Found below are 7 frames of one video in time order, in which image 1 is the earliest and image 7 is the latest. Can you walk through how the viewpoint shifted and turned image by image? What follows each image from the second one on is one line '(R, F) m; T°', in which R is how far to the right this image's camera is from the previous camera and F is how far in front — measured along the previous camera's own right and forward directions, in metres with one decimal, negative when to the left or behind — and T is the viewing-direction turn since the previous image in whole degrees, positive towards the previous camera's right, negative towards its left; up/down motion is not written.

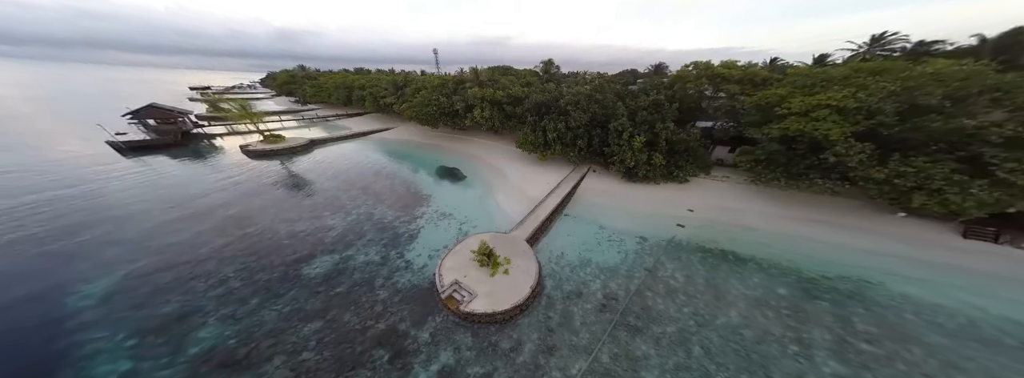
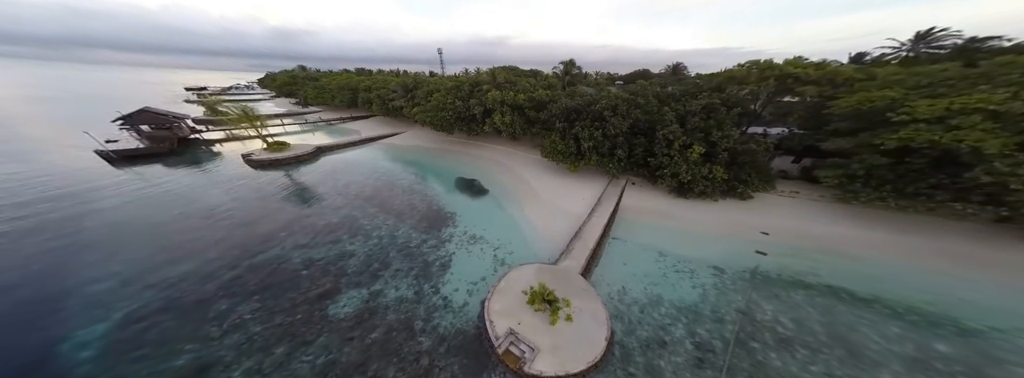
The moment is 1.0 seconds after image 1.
(-2.0, +1.2) m; 0°
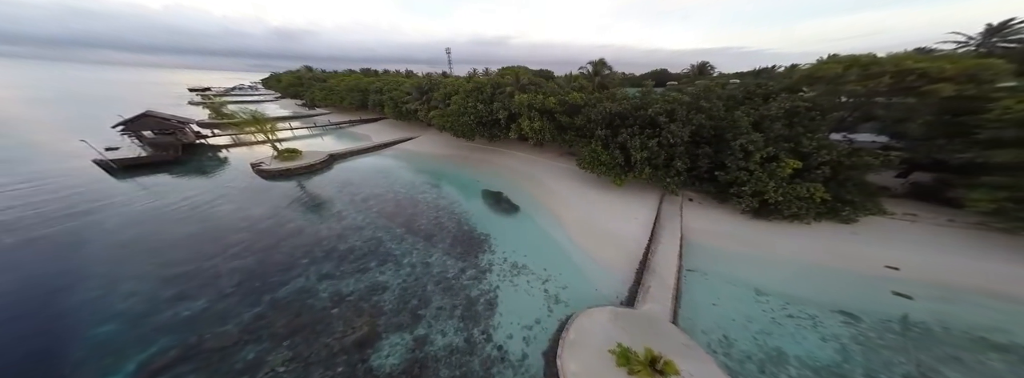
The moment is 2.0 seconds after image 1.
(-2.2, +1.5) m; 0°
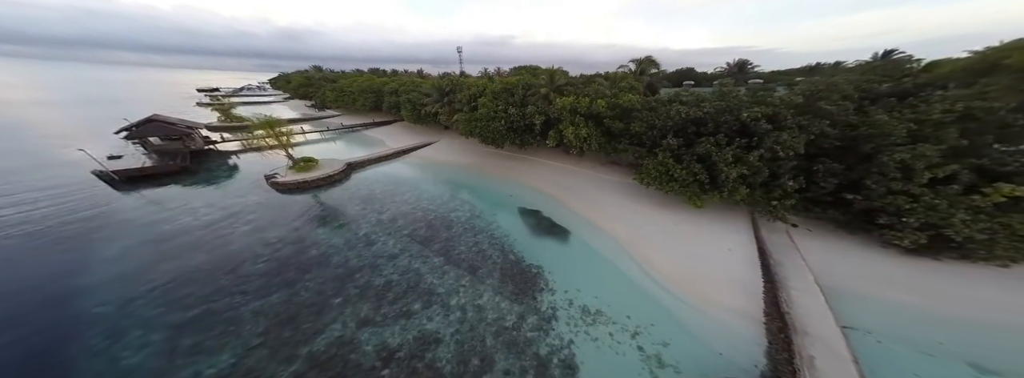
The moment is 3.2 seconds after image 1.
(-2.8, +1.9) m; -1°
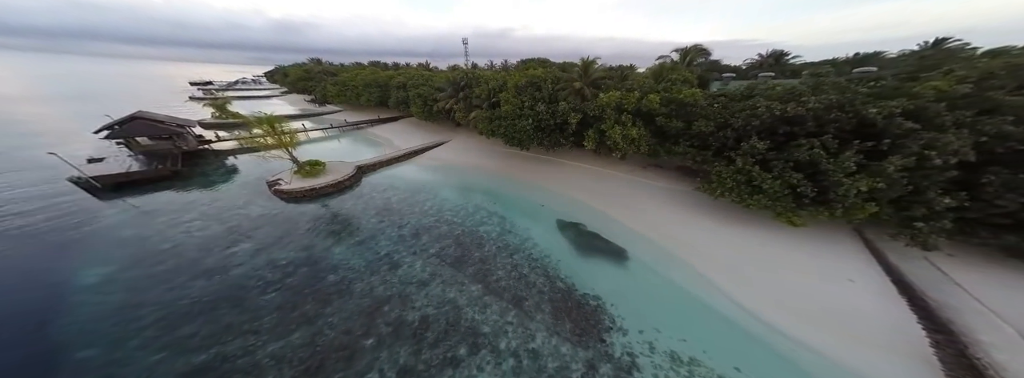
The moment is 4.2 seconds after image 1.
(-2.5, +1.9) m; 0°
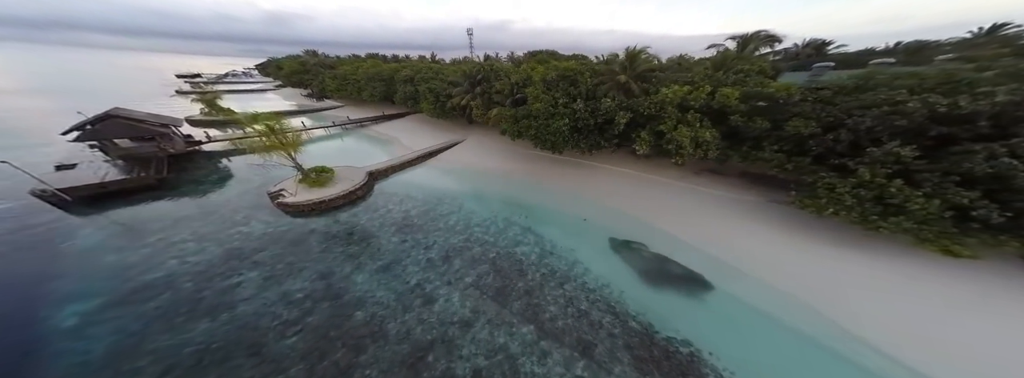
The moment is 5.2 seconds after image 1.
(-2.7, +2.1) m; +1°
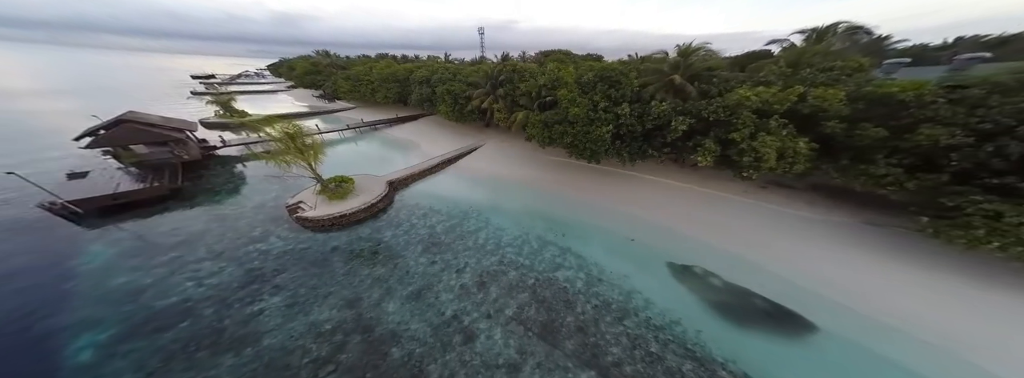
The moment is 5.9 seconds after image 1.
(-2.2, +1.4) m; -1°
